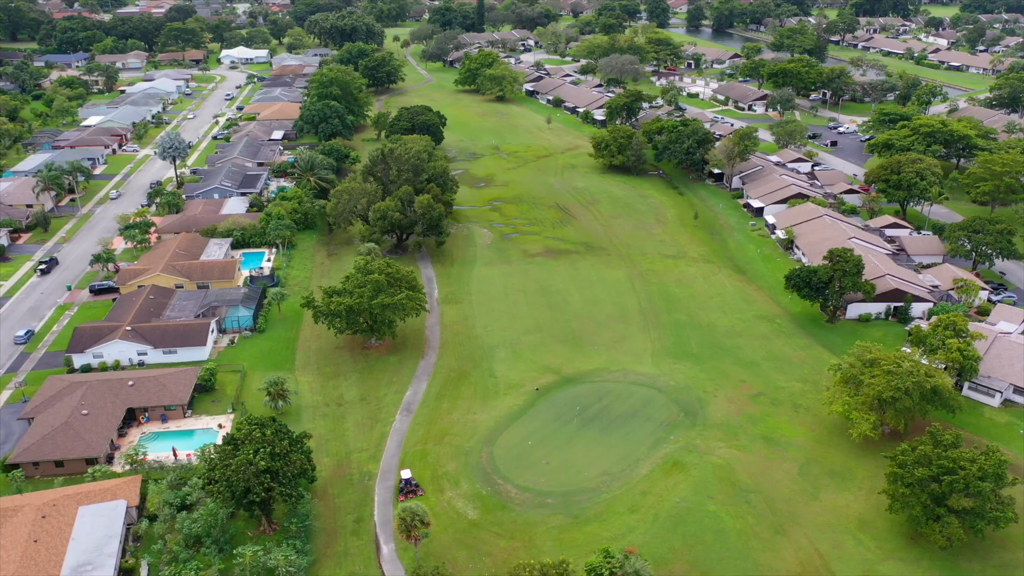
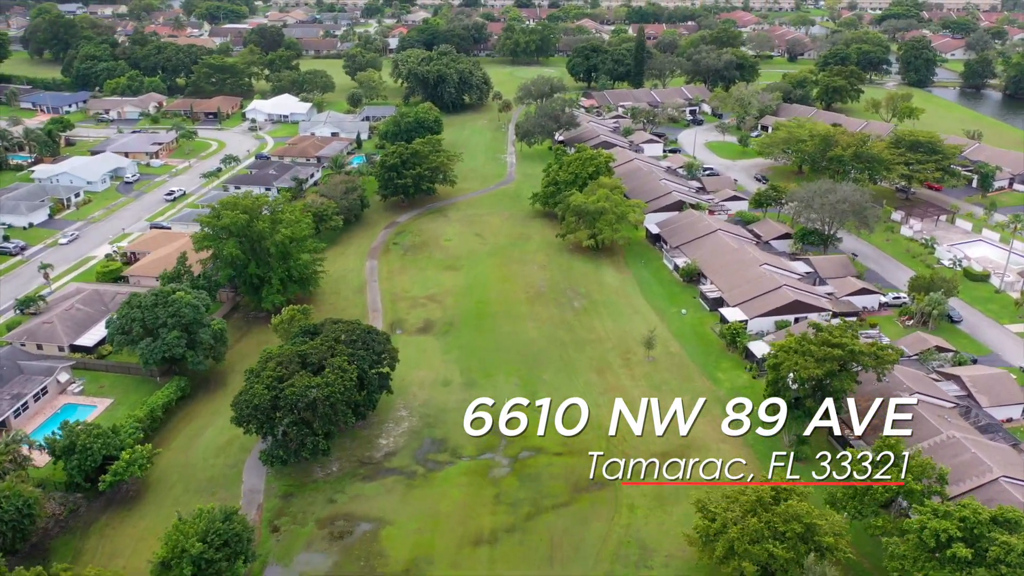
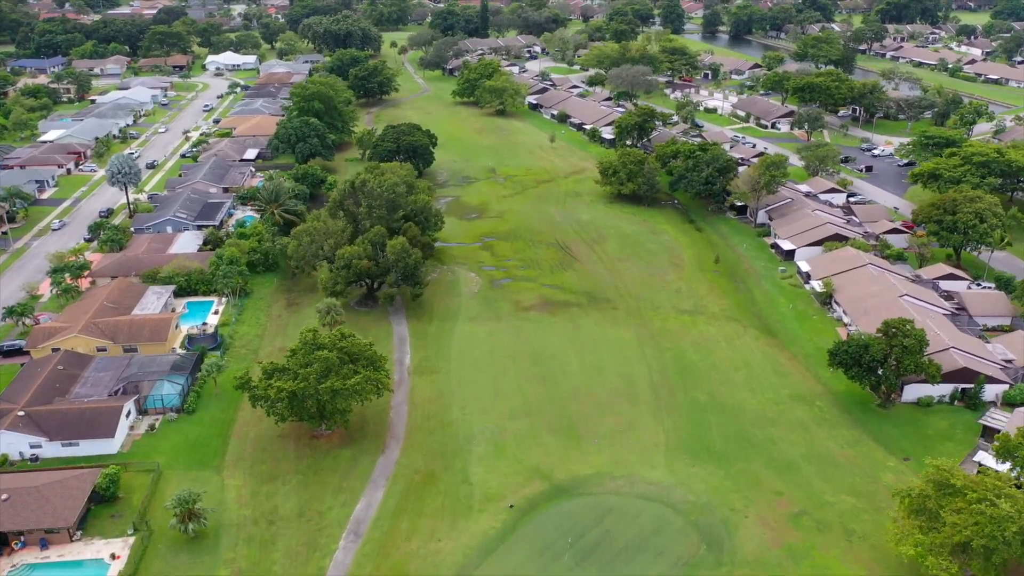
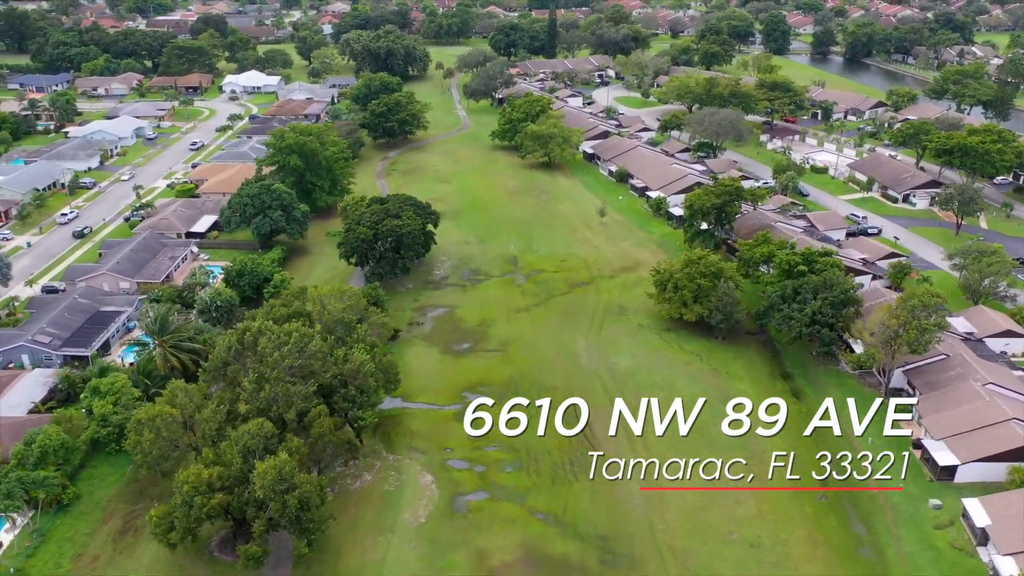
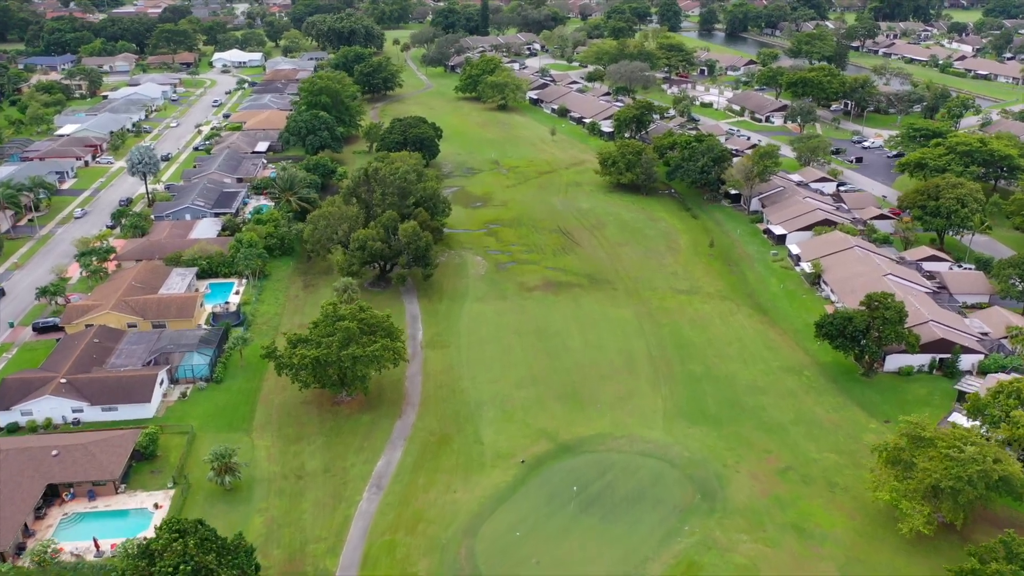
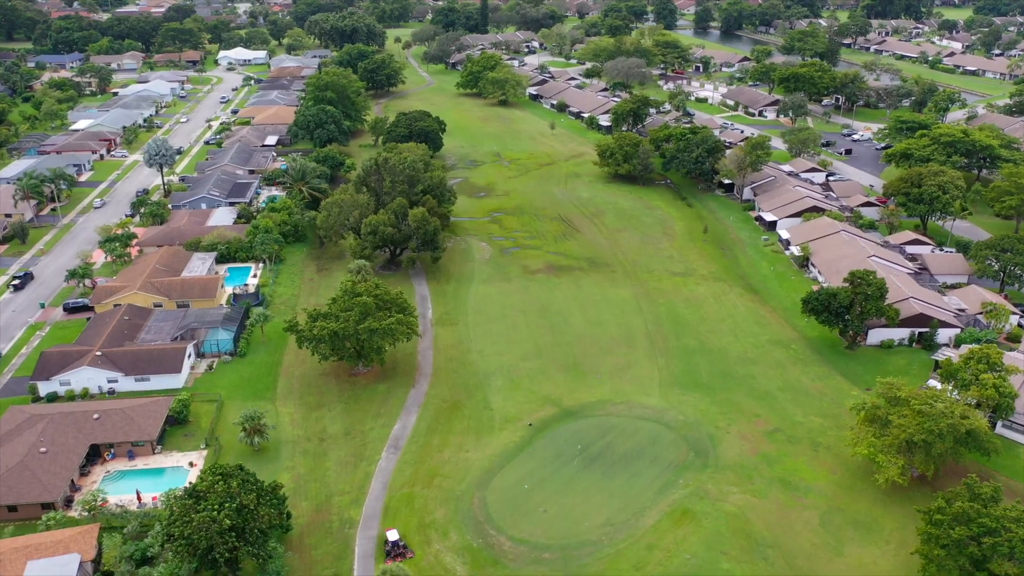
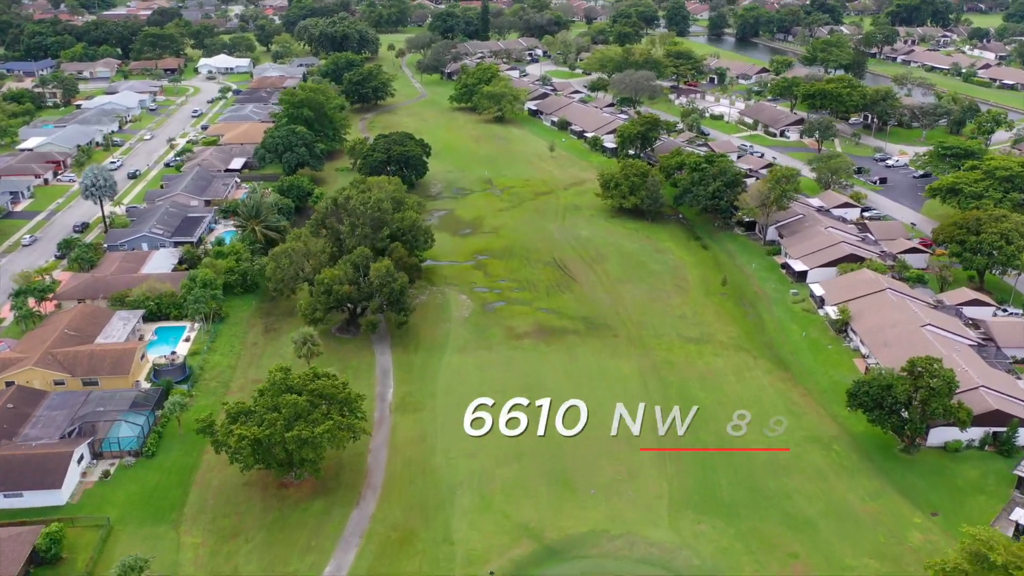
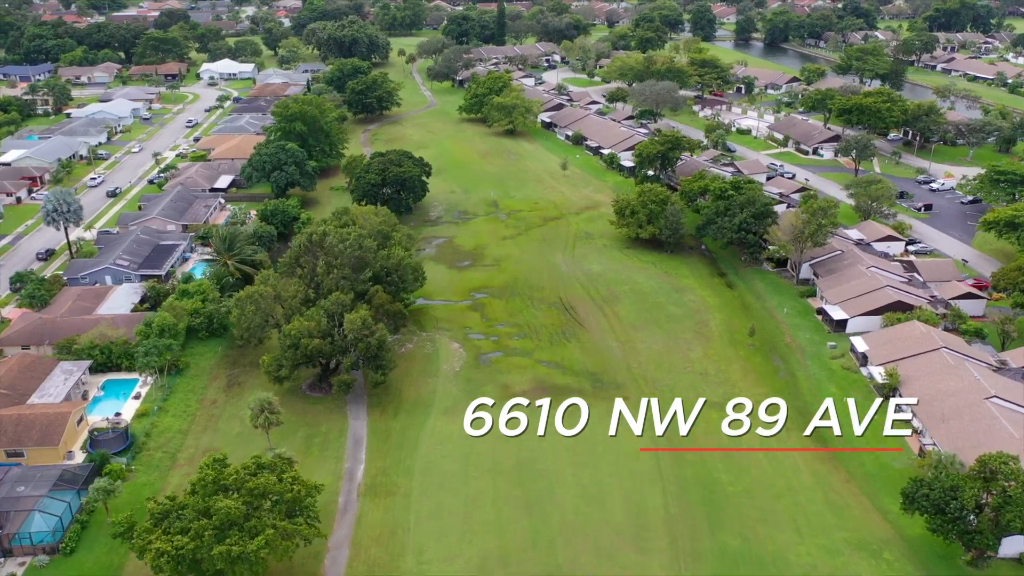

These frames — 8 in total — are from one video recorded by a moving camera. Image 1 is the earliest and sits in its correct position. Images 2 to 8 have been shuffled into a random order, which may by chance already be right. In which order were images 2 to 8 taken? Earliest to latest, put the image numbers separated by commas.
6, 5, 3, 7, 8, 4, 2
